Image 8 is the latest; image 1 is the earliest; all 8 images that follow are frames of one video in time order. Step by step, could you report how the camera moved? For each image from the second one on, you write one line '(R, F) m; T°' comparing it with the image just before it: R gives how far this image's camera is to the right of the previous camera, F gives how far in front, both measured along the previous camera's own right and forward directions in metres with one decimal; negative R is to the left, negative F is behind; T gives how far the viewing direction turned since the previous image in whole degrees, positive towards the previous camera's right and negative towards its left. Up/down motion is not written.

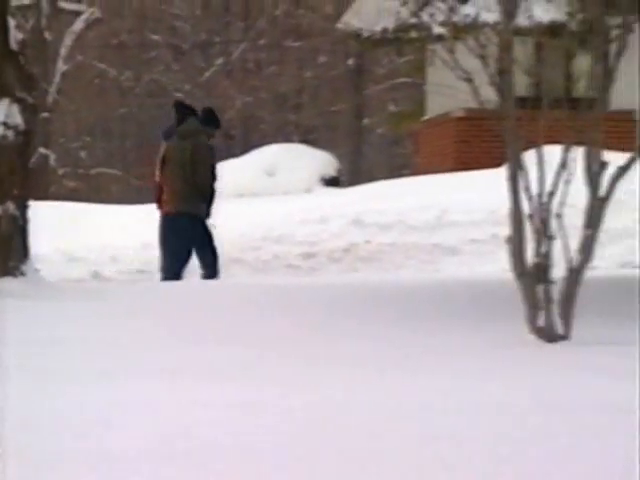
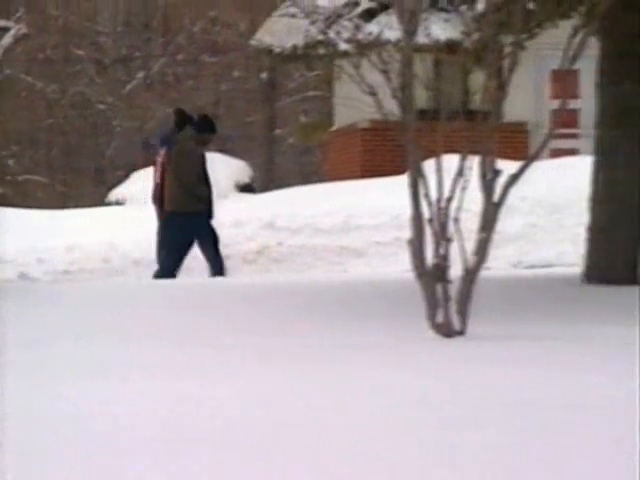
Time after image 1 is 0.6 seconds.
(-0.1, -0.6) m; +4°
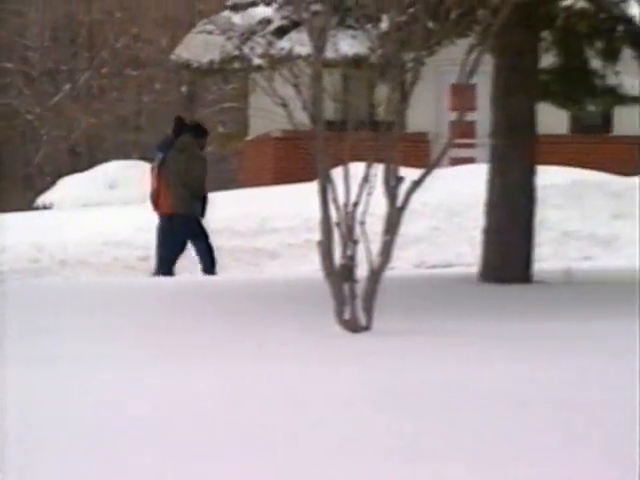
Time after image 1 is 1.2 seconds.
(-0.1, -0.6) m; +3°
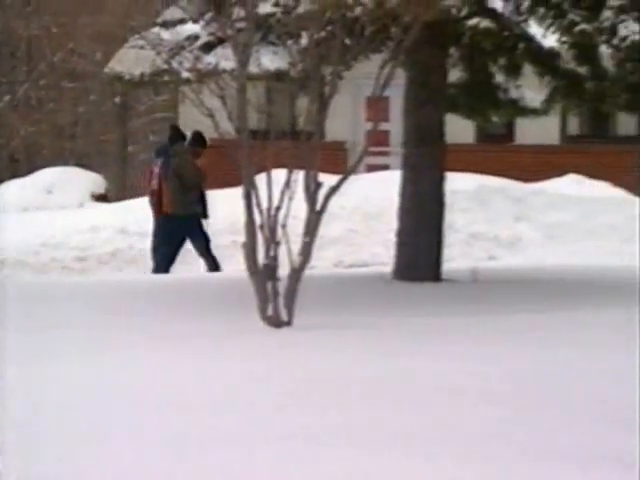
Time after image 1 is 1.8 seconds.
(0.0, -0.7) m; +3°
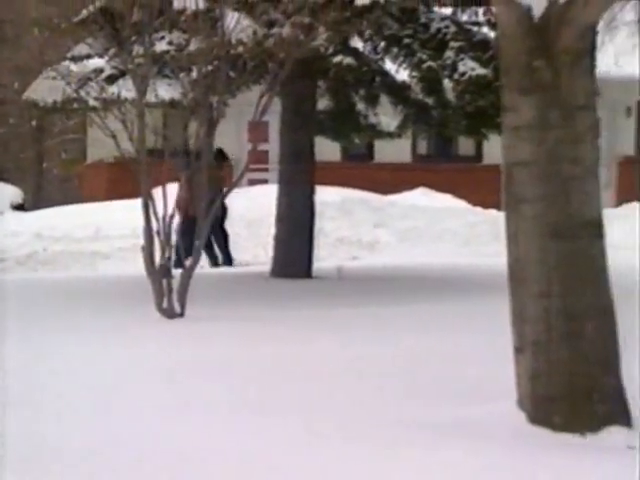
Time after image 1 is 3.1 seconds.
(+2.0, -0.7) m; -12°
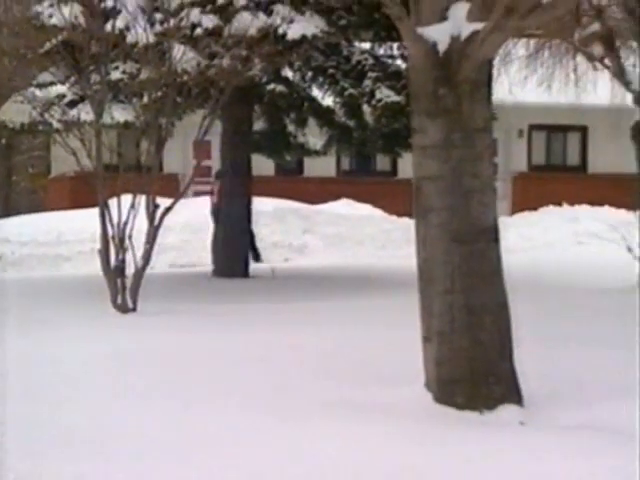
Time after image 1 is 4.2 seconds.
(+0.1, -1.1) m; +2°
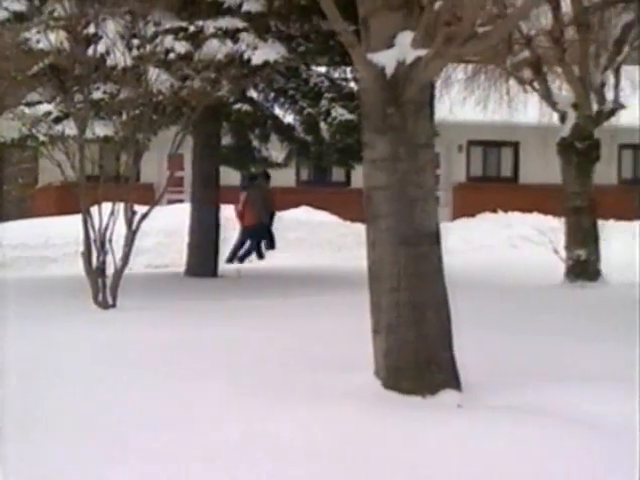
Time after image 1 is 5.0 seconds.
(0.0, -0.9) m; +1°
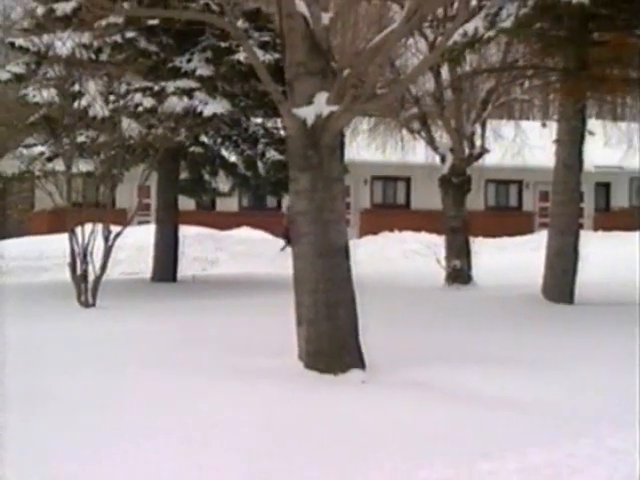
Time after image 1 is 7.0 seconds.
(+0.1, -2.6) m; +2°
